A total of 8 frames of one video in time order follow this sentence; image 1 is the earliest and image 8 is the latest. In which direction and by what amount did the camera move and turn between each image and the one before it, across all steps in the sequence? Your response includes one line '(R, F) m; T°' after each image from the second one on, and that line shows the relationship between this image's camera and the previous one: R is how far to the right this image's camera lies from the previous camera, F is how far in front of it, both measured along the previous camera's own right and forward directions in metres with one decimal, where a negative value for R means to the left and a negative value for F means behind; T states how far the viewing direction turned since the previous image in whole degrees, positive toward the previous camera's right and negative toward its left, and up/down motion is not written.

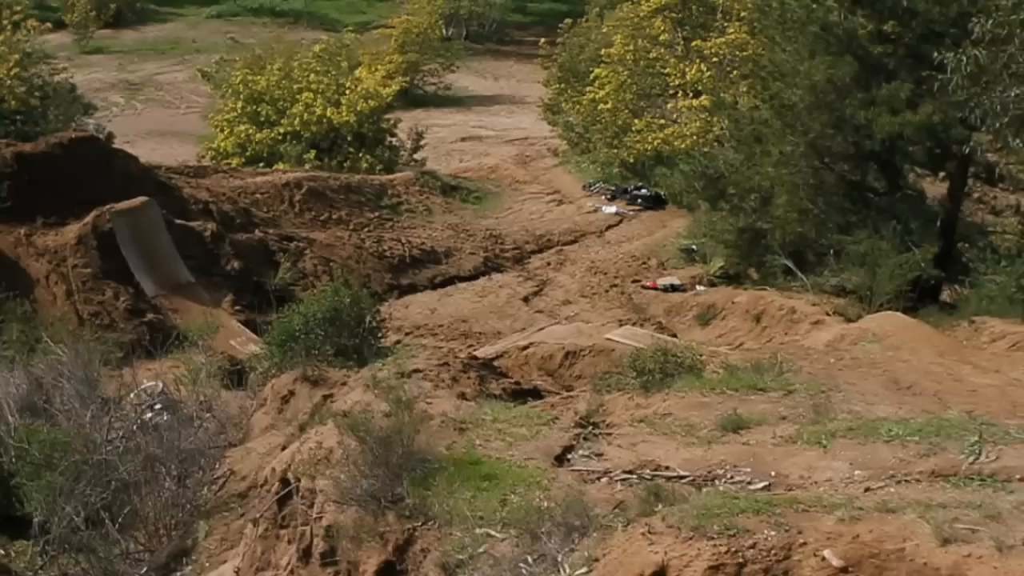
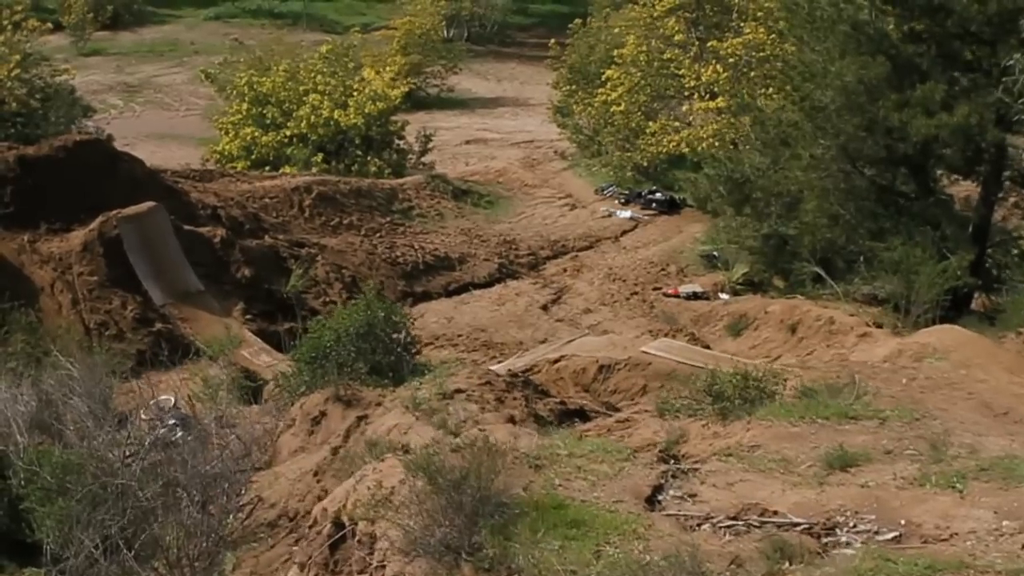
(-0.4, +0.5) m; 0°
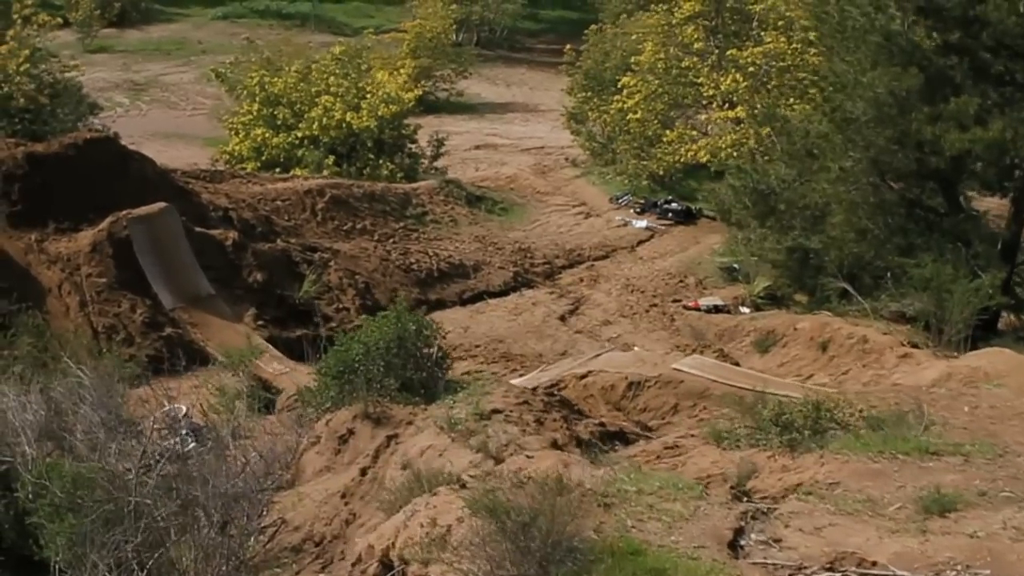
(-0.3, +0.4) m; 0°
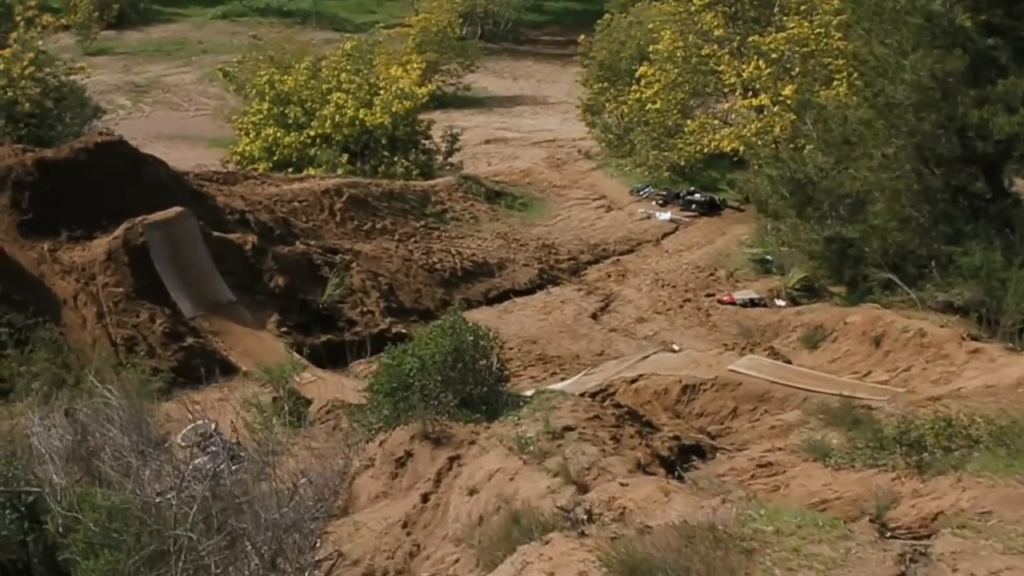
(-0.4, +0.5) m; 0°
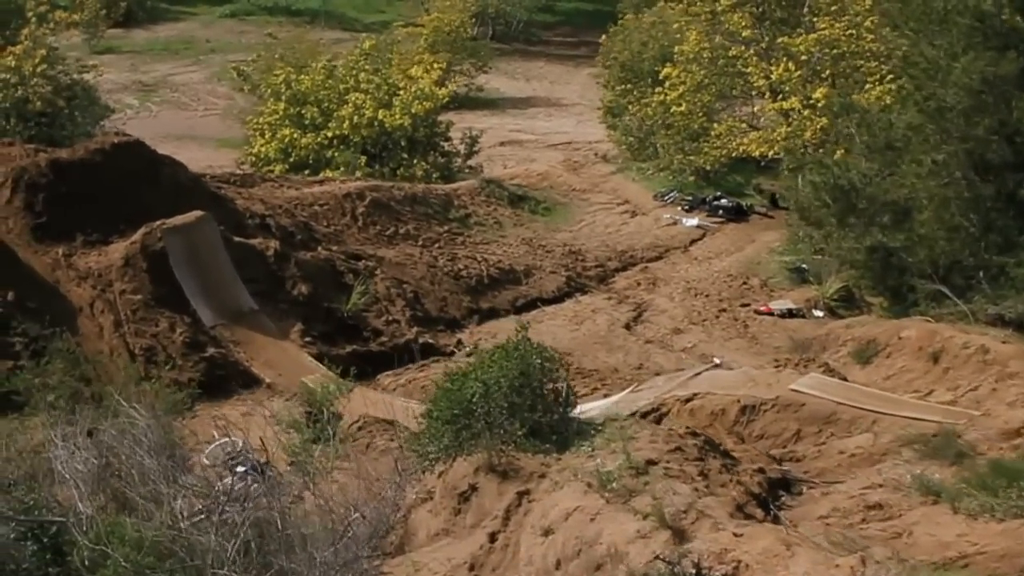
(-0.4, +0.6) m; 0°
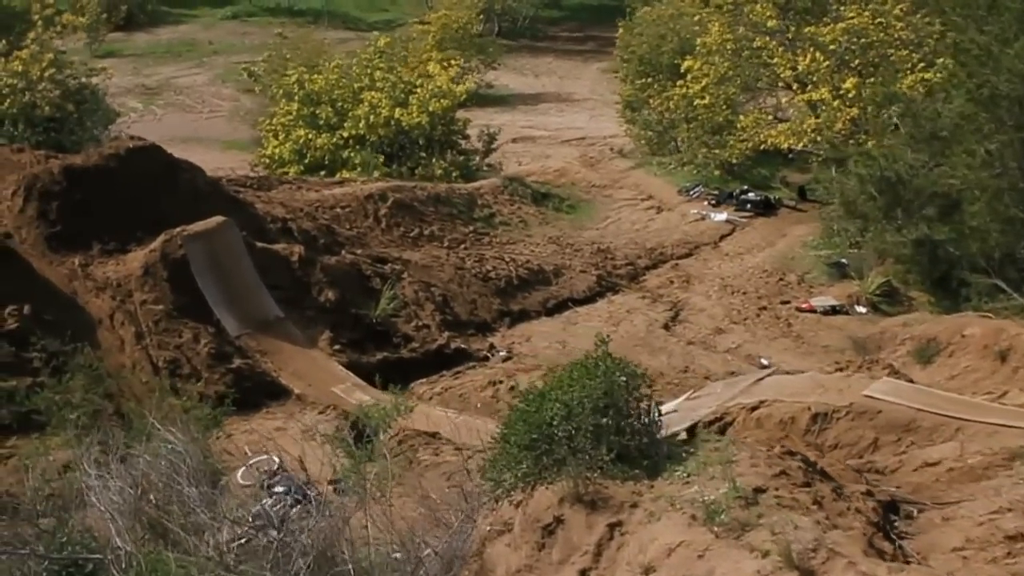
(-0.4, +0.6) m; 0°
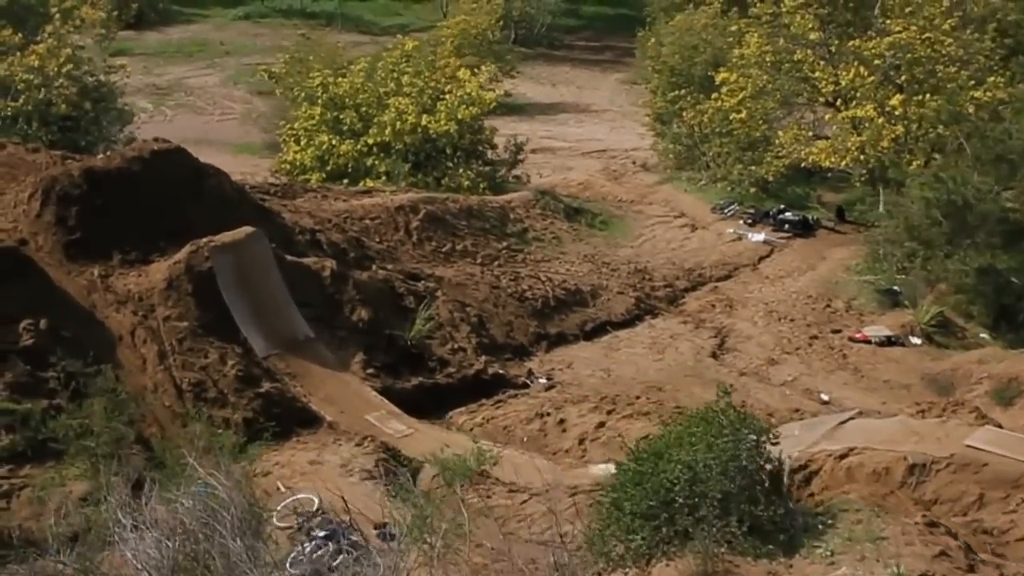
(-0.5, +0.8) m; 0°
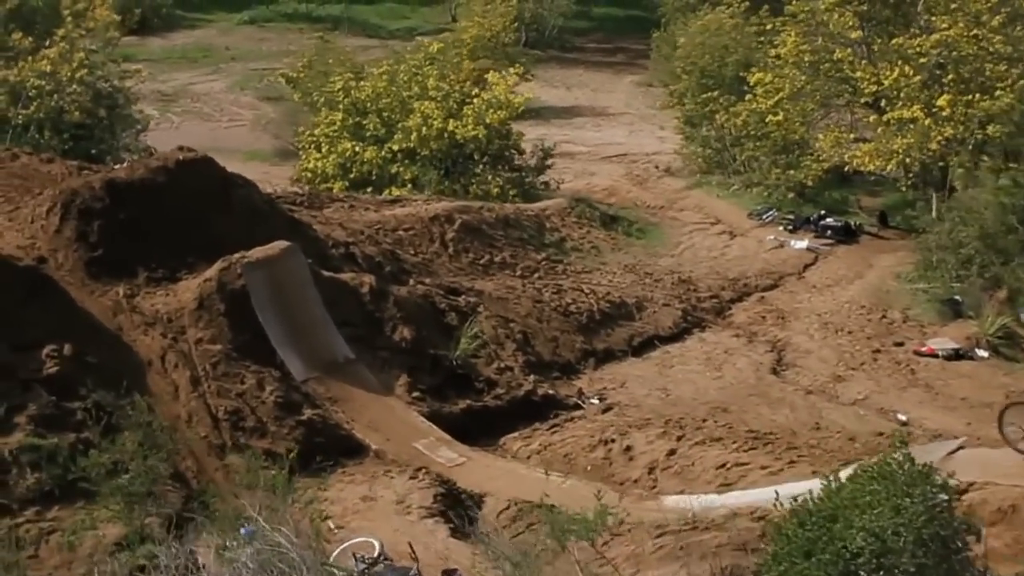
(-0.6, +0.8) m; 0°
